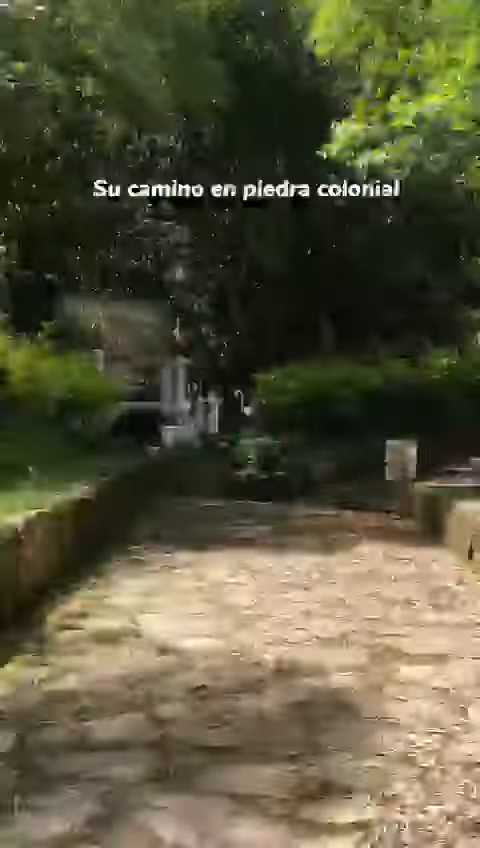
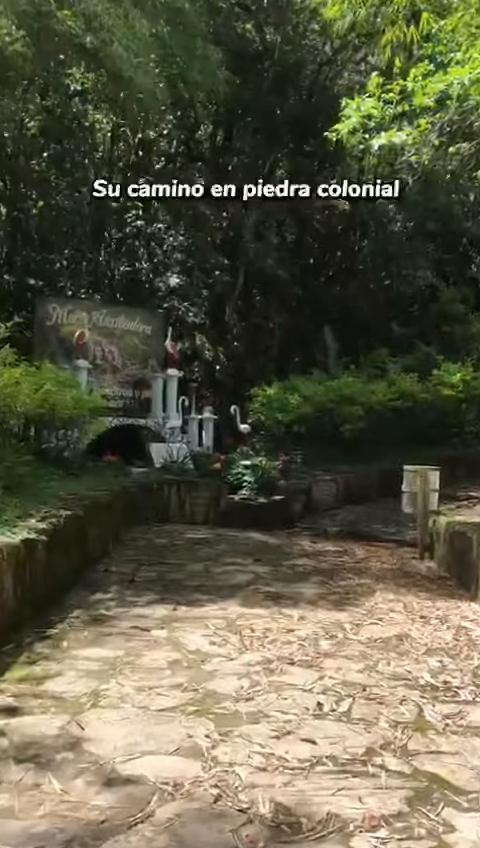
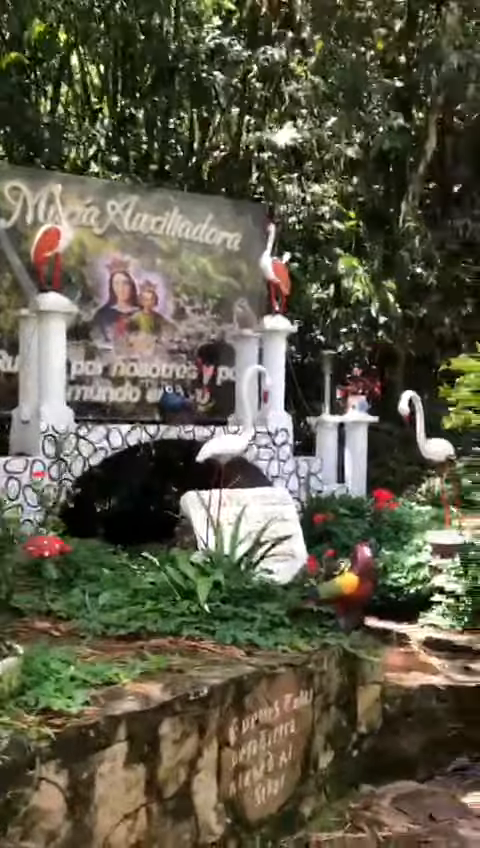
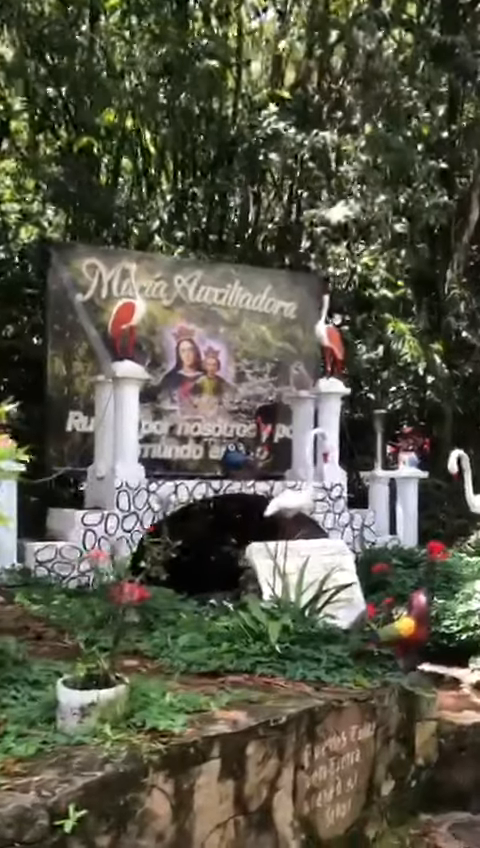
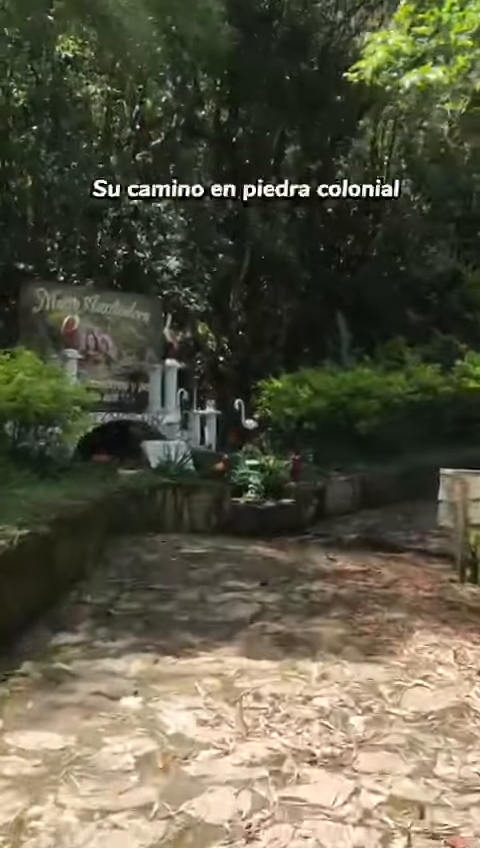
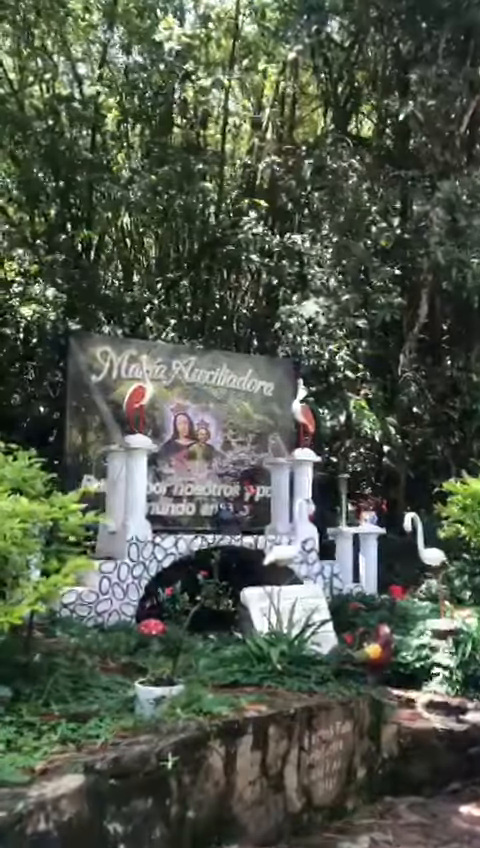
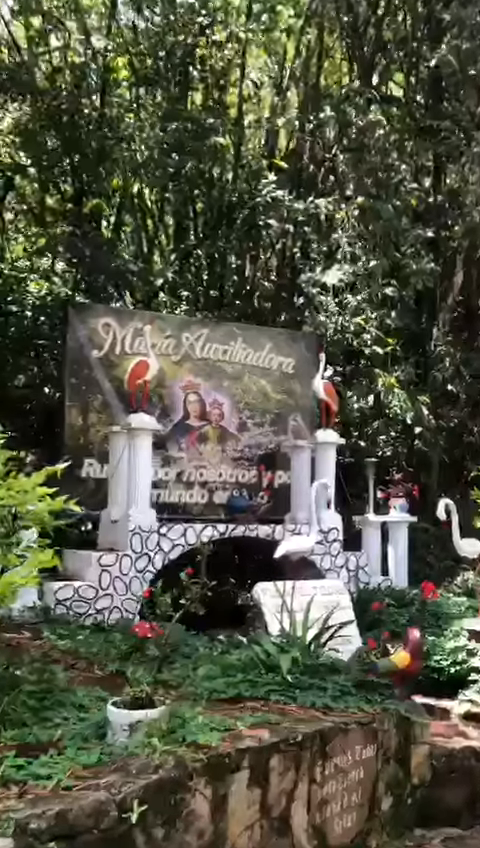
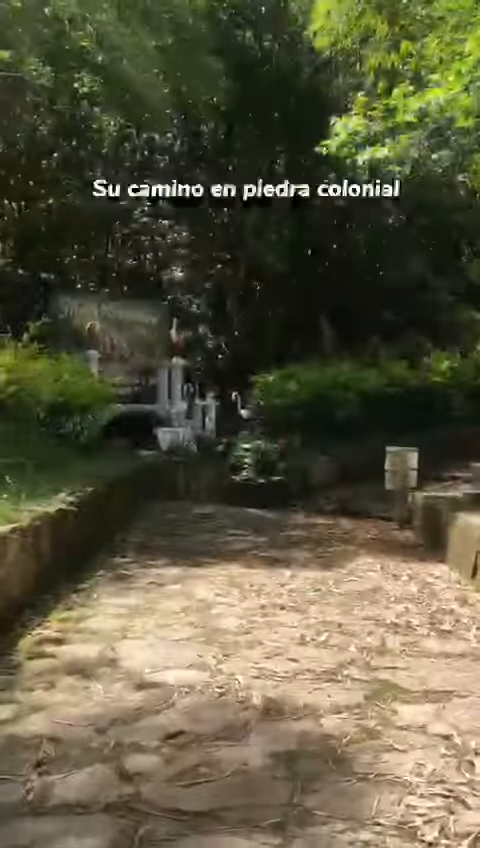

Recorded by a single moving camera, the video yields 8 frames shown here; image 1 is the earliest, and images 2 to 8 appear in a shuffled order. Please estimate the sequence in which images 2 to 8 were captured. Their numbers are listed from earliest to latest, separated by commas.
8, 2, 5, 6, 7, 4, 3
